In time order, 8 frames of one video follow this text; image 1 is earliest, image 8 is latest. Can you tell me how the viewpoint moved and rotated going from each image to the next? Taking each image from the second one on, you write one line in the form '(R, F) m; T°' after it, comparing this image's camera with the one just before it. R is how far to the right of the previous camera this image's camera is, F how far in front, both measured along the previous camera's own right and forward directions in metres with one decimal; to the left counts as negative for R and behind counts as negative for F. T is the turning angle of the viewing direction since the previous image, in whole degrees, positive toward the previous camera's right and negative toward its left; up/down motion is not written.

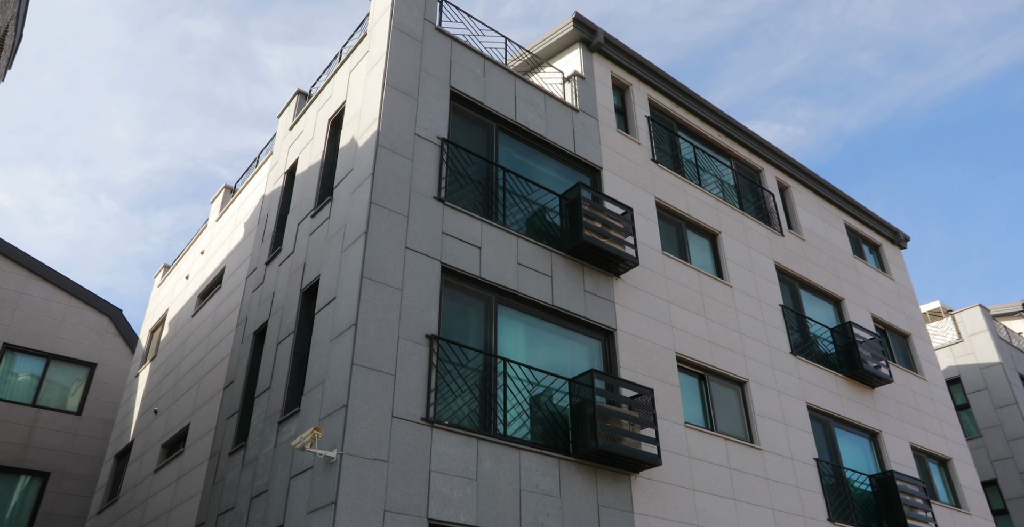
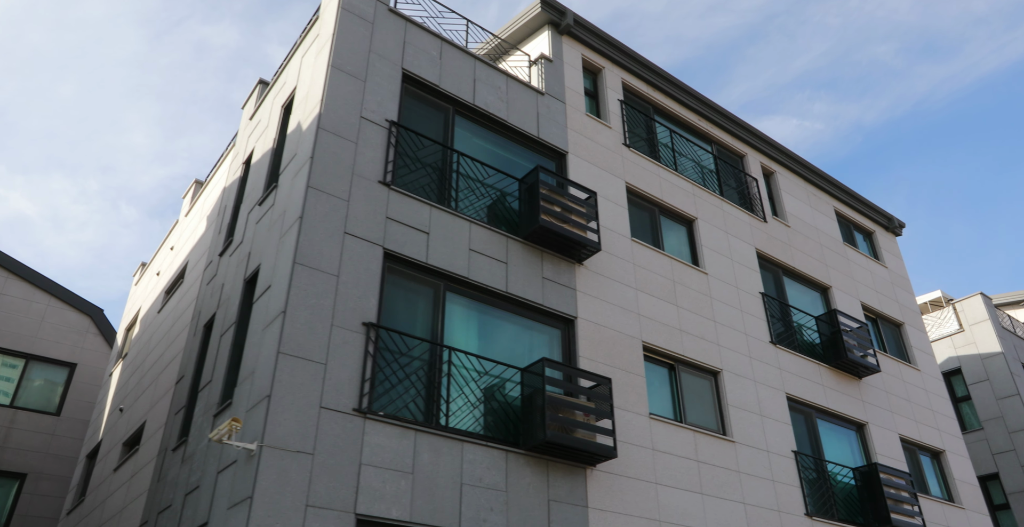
(+1.0, +0.5) m; -1°
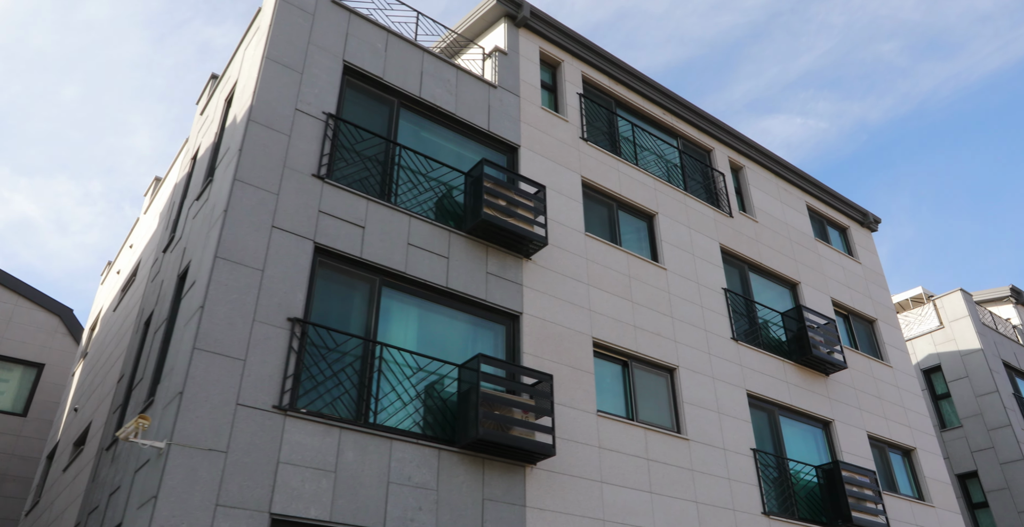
(+0.9, +0.2) m; 0°
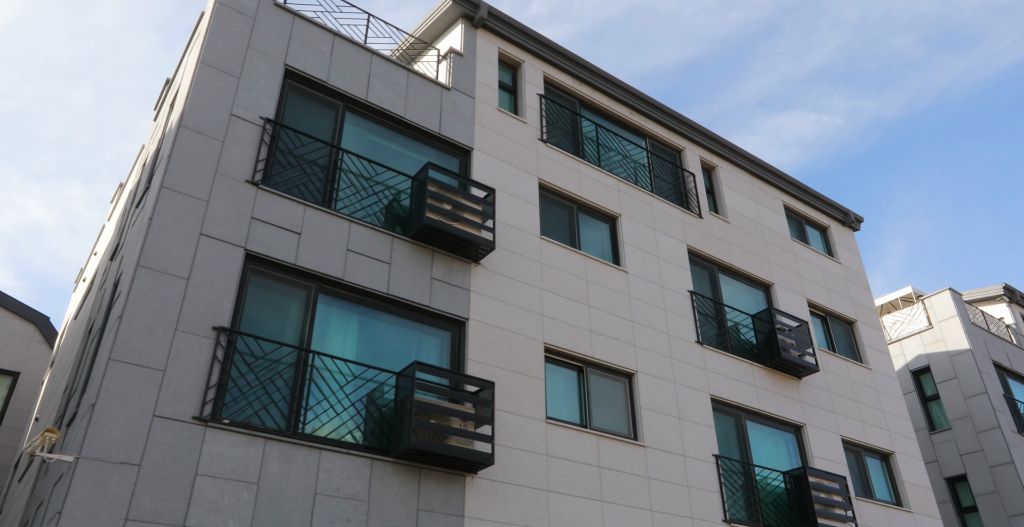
(+1.0, +0.2) m; -1°
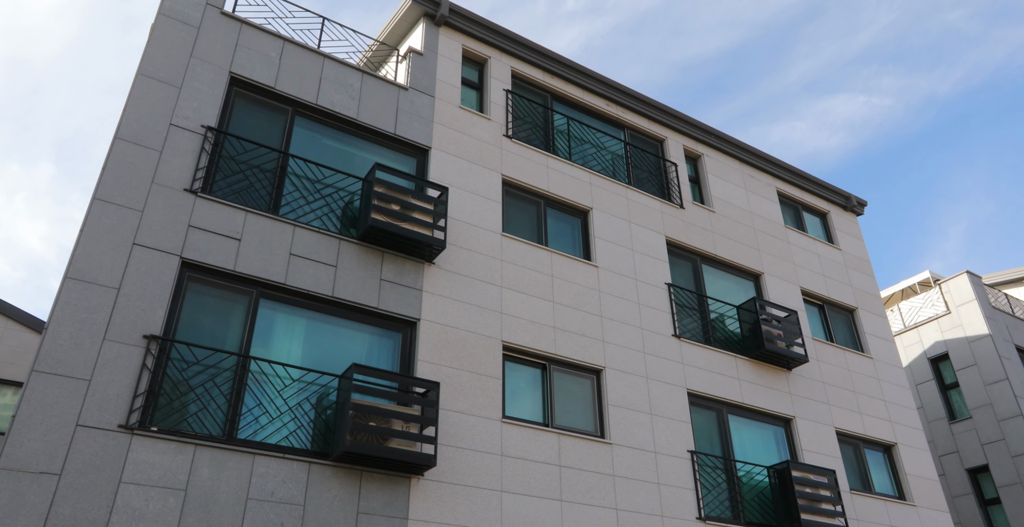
(+1.5, +0.2) m; -4°
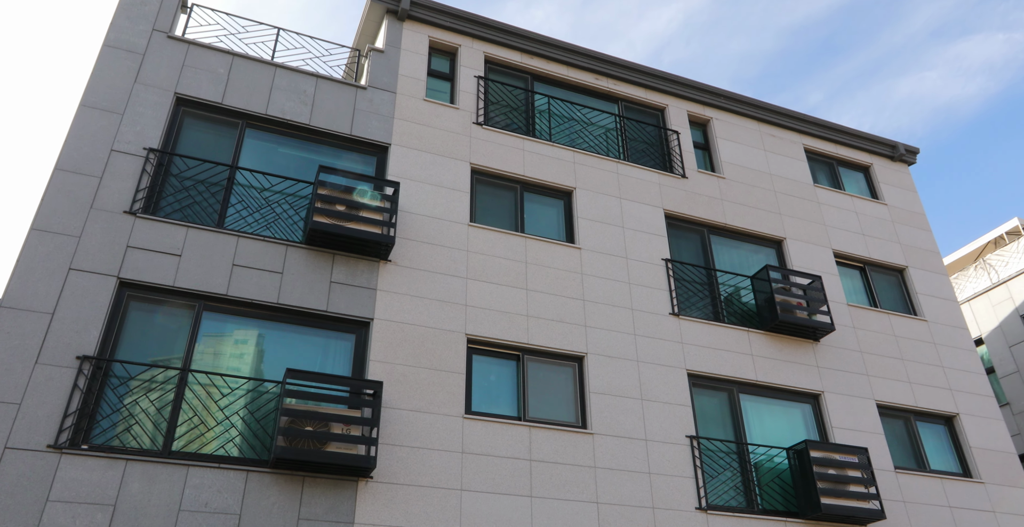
(+2.5, +0.7) m; -9°
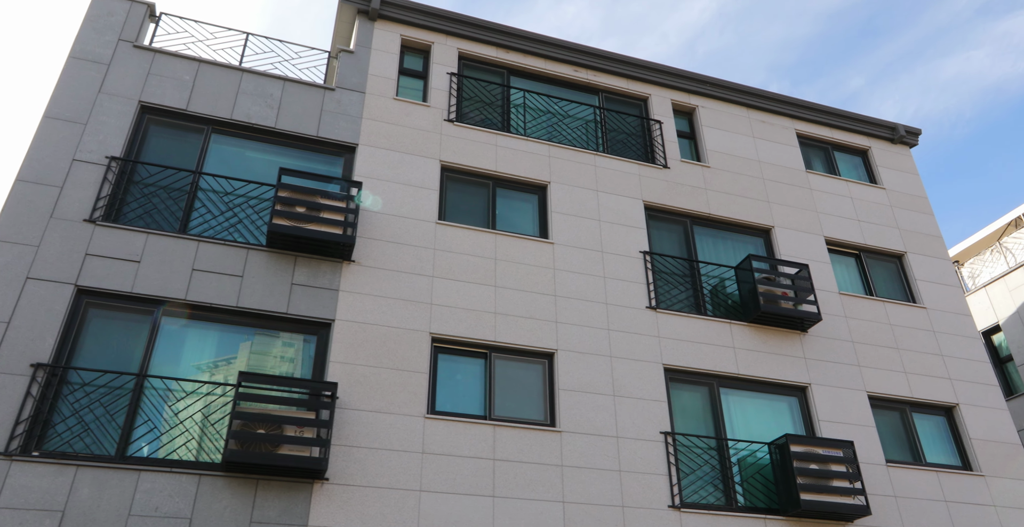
(+1.2, +0.2) m; -3°
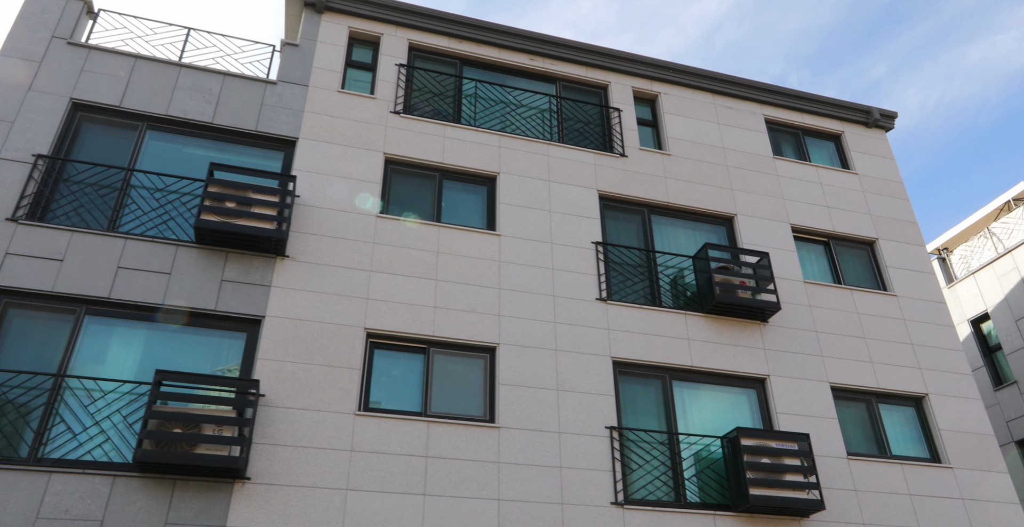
(+1.3, +0.4) m; -2°
